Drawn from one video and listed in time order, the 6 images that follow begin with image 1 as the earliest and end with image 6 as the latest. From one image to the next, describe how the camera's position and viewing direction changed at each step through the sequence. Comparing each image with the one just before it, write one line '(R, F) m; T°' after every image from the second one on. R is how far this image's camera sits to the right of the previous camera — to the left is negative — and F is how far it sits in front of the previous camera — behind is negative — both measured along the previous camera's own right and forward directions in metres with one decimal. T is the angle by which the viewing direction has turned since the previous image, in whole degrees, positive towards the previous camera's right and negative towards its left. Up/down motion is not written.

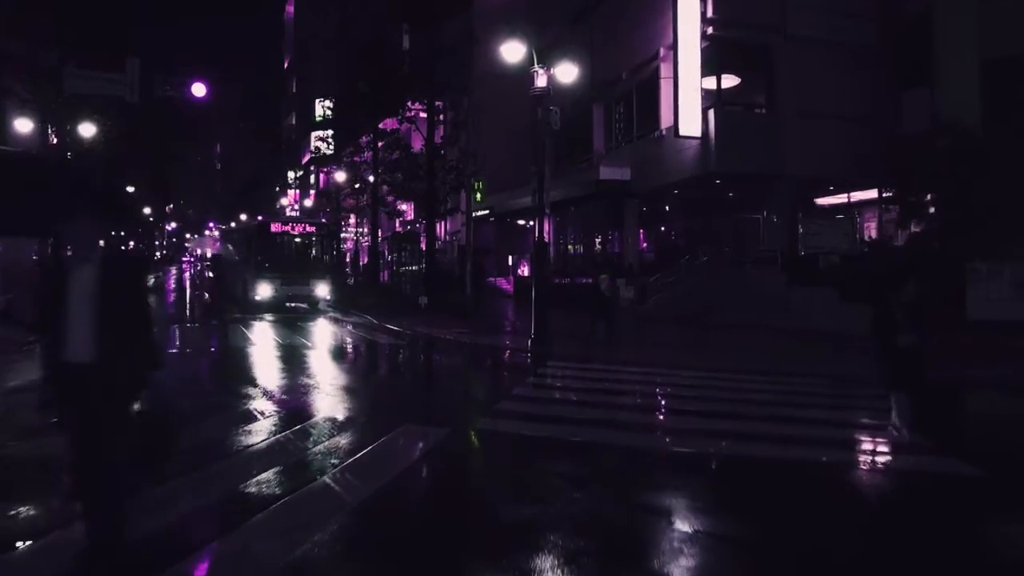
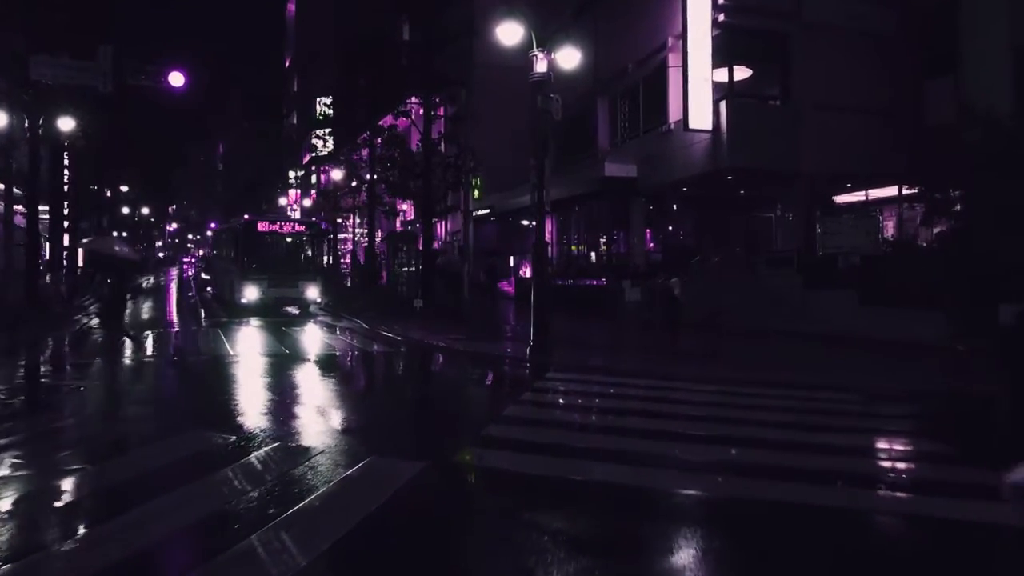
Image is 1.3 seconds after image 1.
(+0.1, +1.3) m; 0°
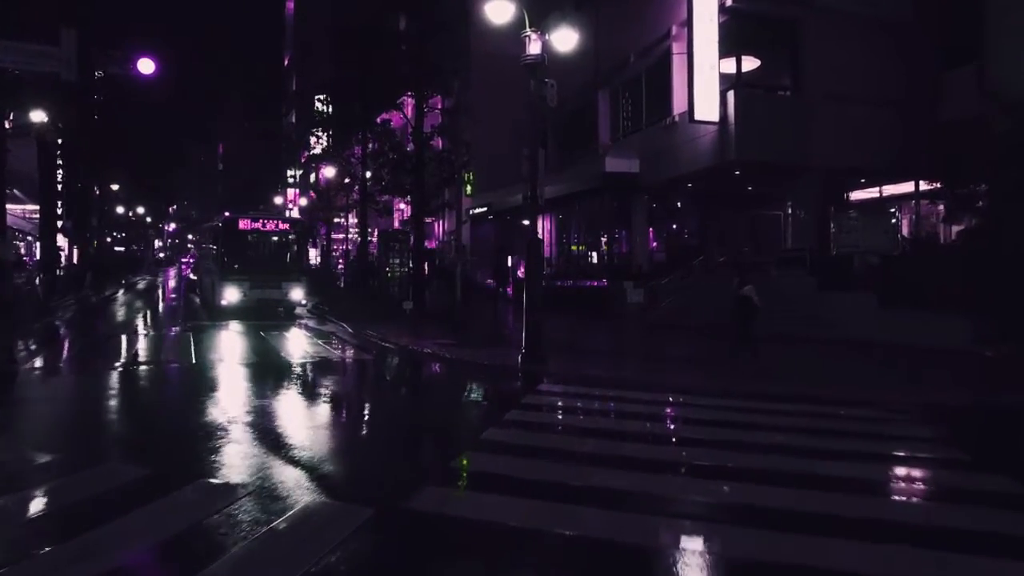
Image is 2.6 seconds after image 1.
(+0.2, +1.3) m; 0°
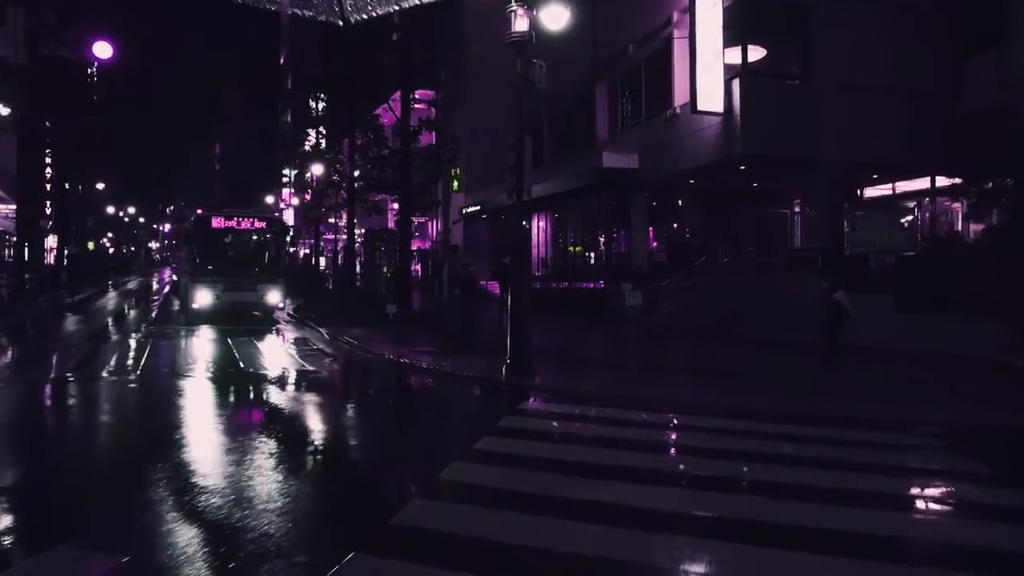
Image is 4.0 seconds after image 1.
(+0.2, +1.4) m; 0°
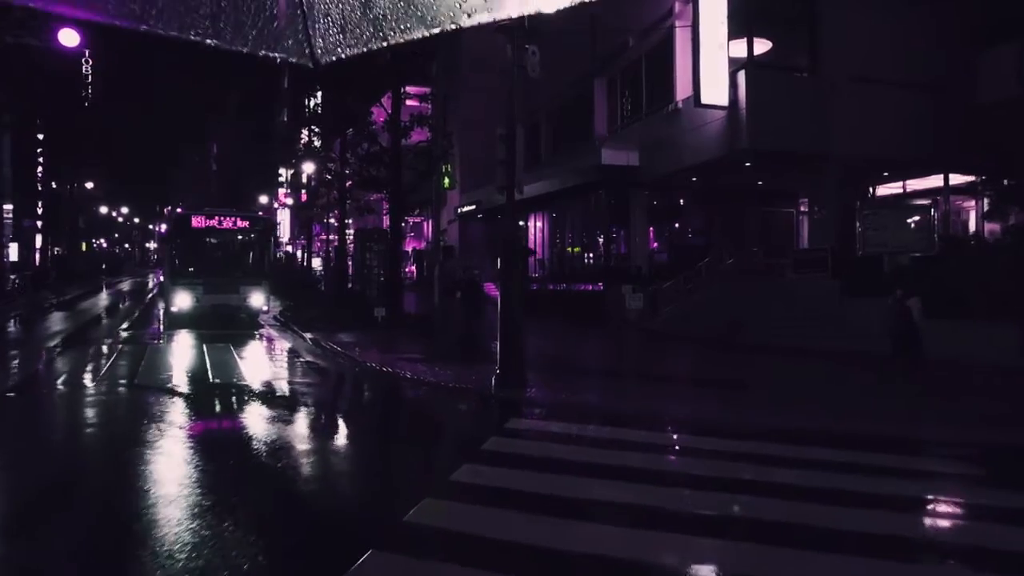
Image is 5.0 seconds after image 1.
(+0.1, +1.0) m; 0°
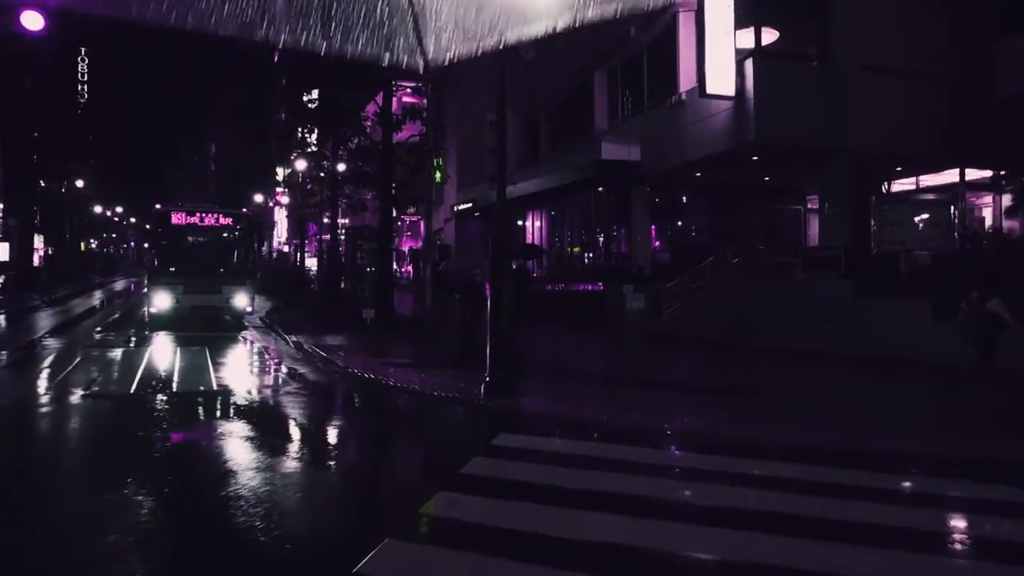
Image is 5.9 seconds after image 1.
(+0.1, +0.9) m; 0°
